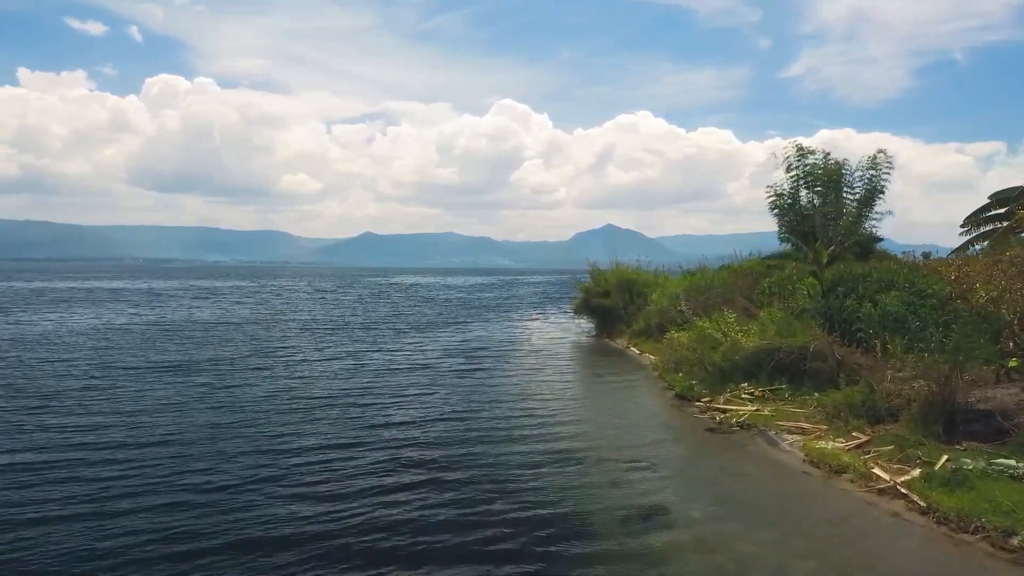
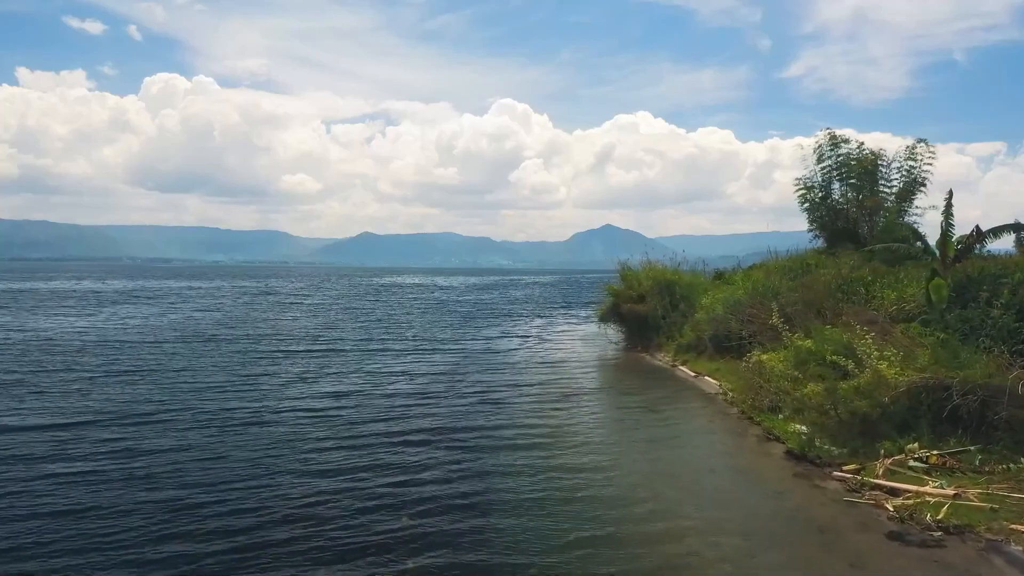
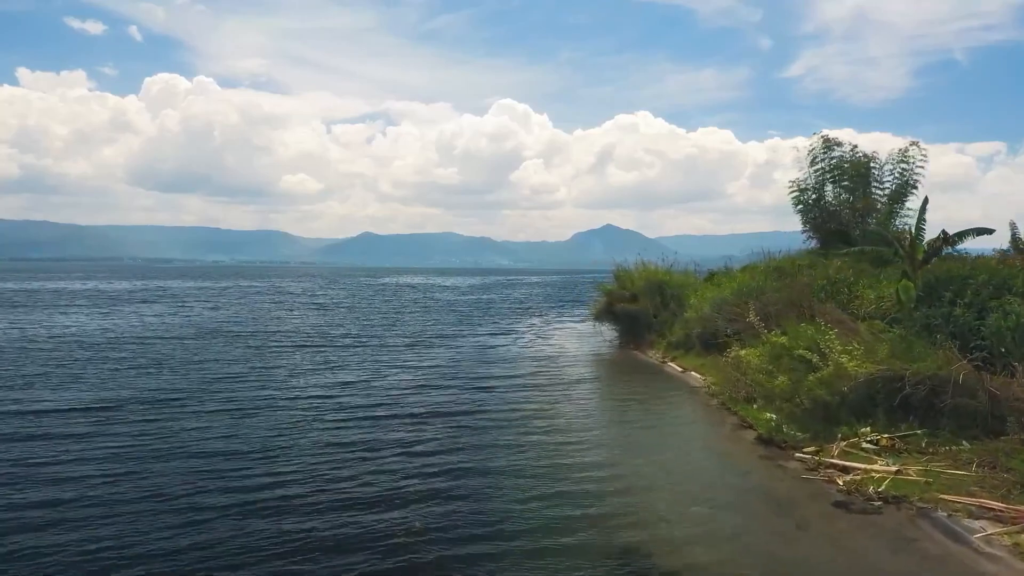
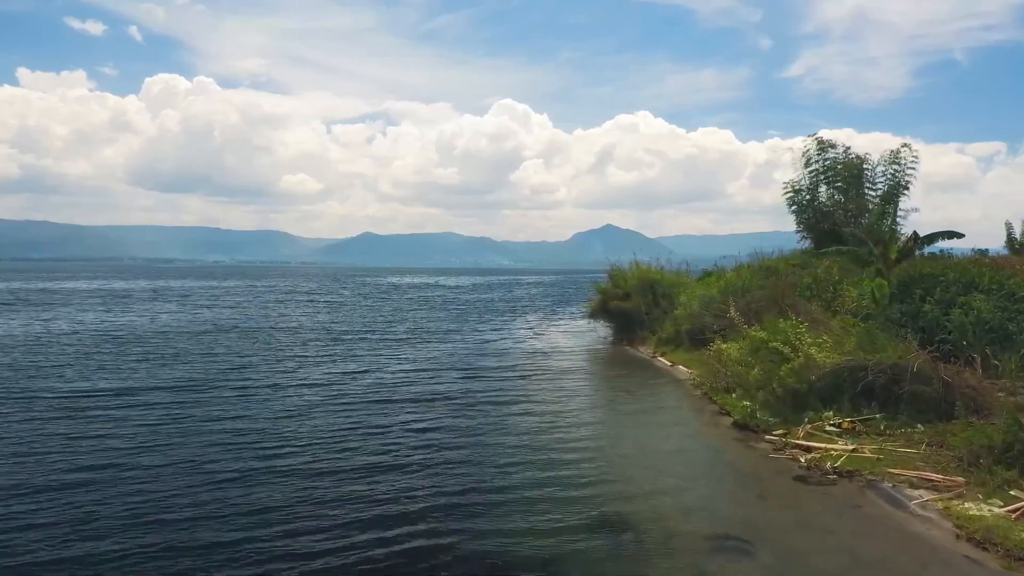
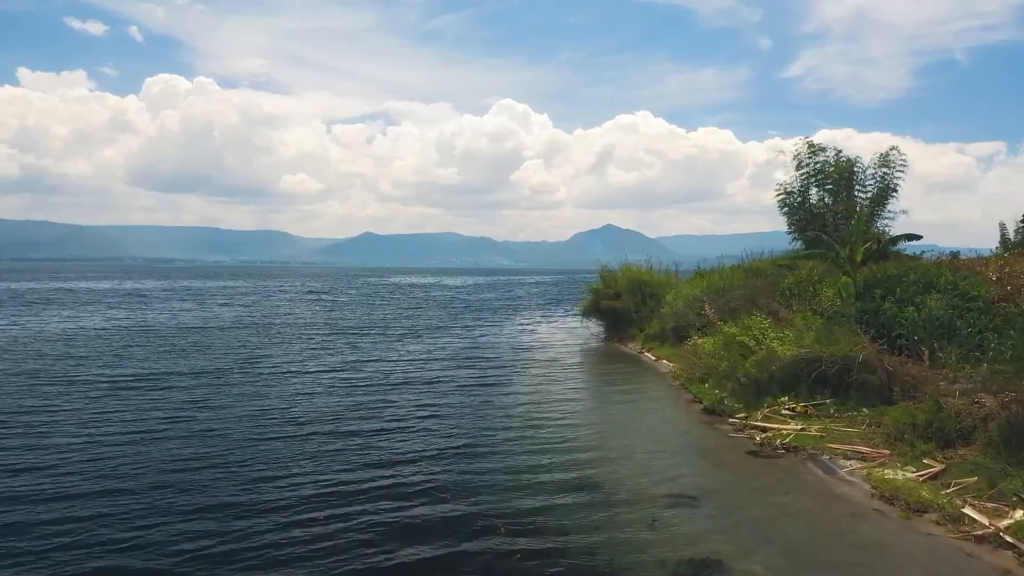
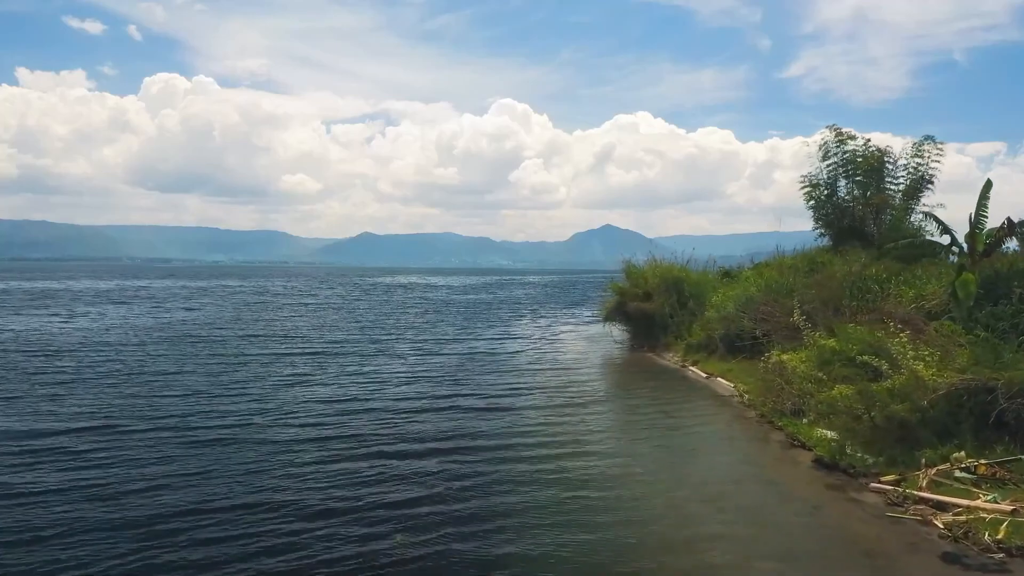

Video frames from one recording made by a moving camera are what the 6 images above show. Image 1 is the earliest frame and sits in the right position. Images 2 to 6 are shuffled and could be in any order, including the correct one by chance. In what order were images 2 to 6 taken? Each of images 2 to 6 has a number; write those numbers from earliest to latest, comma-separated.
5, 4, 3, 2, 6
